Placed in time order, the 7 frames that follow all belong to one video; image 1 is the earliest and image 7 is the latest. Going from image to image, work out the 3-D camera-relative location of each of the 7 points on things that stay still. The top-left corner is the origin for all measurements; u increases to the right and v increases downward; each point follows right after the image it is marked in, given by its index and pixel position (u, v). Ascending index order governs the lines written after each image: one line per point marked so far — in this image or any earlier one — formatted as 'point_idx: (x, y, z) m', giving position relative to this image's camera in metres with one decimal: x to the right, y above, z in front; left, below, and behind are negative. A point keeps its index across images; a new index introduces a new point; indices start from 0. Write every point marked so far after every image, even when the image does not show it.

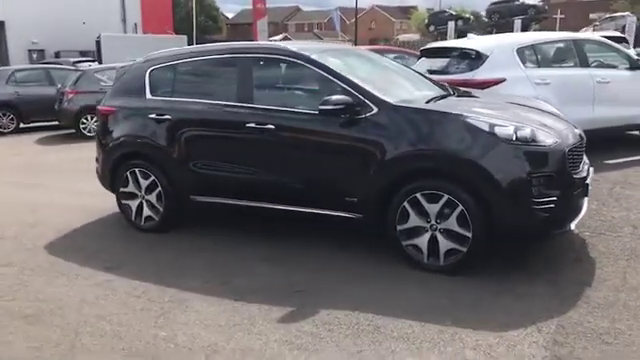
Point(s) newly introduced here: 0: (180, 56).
0: (-1.3, +1.2, +5.6) m
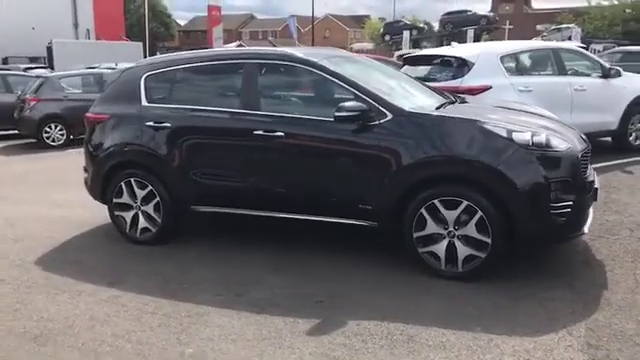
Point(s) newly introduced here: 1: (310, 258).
0: (-1.3, +1.1, +5.4) m
1: (-0.1, -0.7, +4.8) m
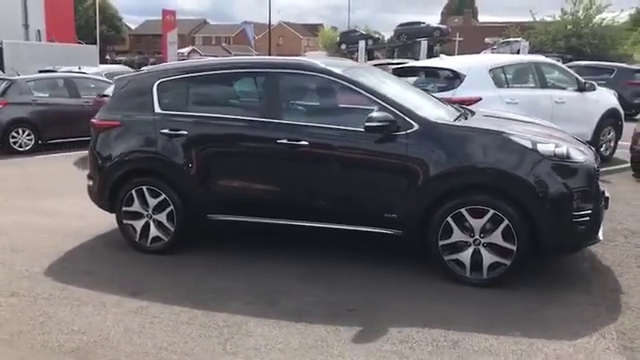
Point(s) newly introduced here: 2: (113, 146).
0: (-1.2, +1.0, +5.3) m
1: (+0.1, -0.7, +4.8) m
2: (-2.0, +0.3, +5.4) m
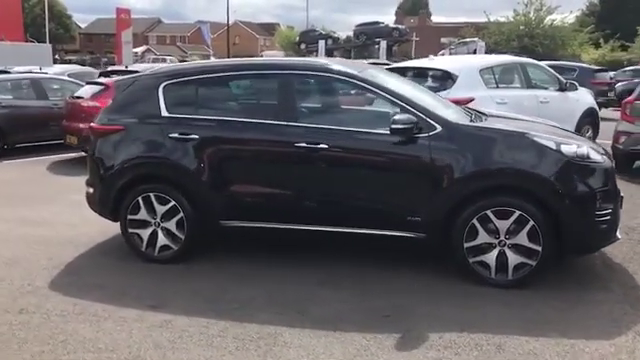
0: (-1.1, +1.0, +5.2) m
1: (+0.3, -0.8, +4.8) m
2: (-1.9, +0.3, +5.2) m
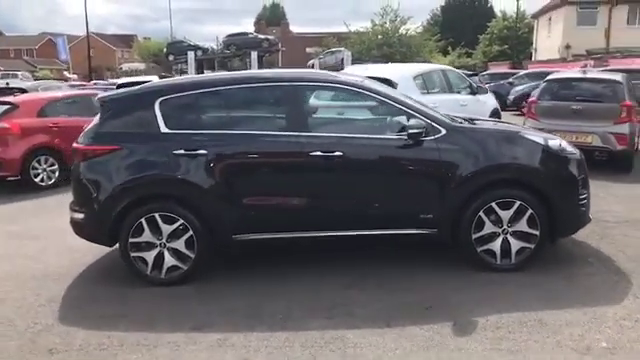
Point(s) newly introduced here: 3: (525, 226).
0: (-1.1, +0.8, +5.1) m
1: (+0.4, -0.8, +5.0) m
2: (-1.8, +0.1, +4.9) m
3: (+1.8, -0.4, +4.9) m
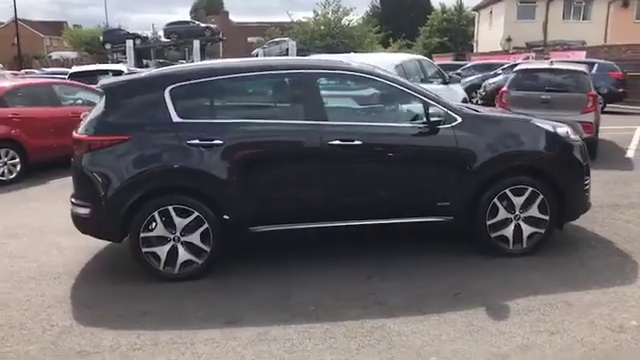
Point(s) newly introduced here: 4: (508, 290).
0: (-0.9, +0.9, +4.9) m
1: (+0.6, -0.7, +5.0) m
2: (-1.6, +0.1, +4.6) m
3: (+1.9, -0.3, +5.1) m
4: (+1.5, -0.9, +4.4) m
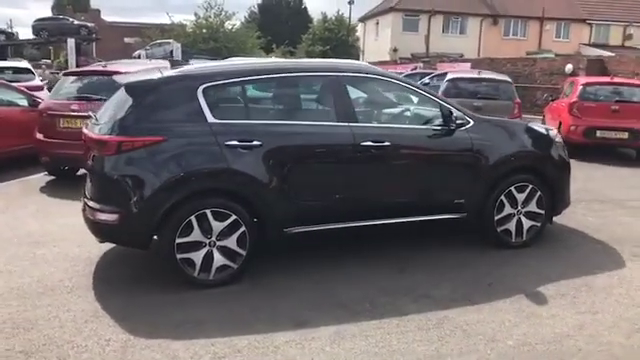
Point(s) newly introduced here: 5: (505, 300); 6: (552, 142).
0: (-0.7, +0.9, +4.8) m
1: (+0.8, -0.7, +5.2) m
2: (-1.3, +0.1, +4.4) m
3: (+2.1, -0.3, +5.6) m
4: (+1.8, -0.8, +4.9) m
5: (+1.4, -0.9, +4.4) m
6: (+2.3, +0.4, +5.7) m
